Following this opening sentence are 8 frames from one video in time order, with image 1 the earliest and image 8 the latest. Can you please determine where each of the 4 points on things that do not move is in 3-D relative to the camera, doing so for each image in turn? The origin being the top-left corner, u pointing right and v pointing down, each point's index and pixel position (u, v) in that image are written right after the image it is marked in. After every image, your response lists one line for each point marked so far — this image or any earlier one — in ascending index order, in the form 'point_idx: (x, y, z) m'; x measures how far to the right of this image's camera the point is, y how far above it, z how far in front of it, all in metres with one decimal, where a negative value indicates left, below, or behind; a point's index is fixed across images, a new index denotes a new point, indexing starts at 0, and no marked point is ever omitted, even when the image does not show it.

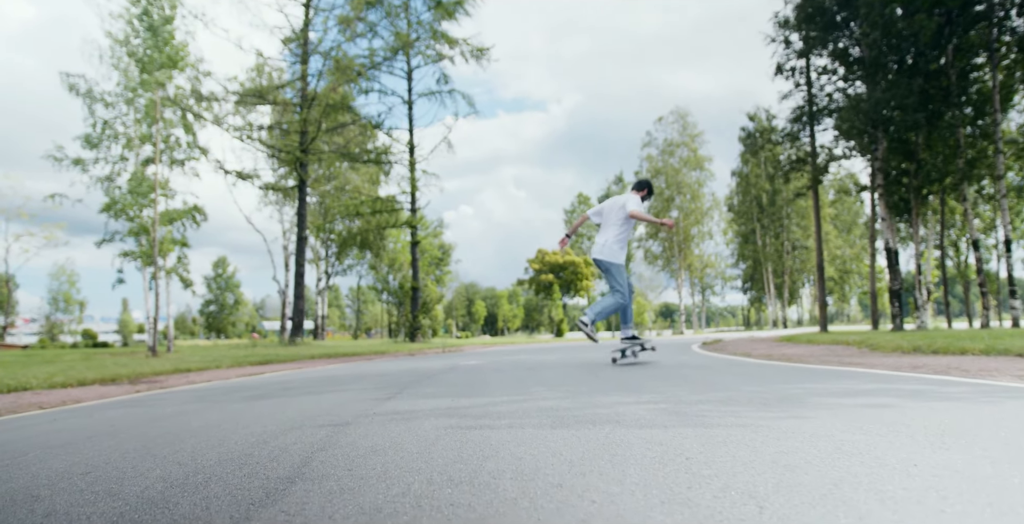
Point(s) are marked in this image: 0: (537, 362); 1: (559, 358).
0: (+0.5, -1.6, +10.9) m
1: (+0.9, -1.8, +12.9) m
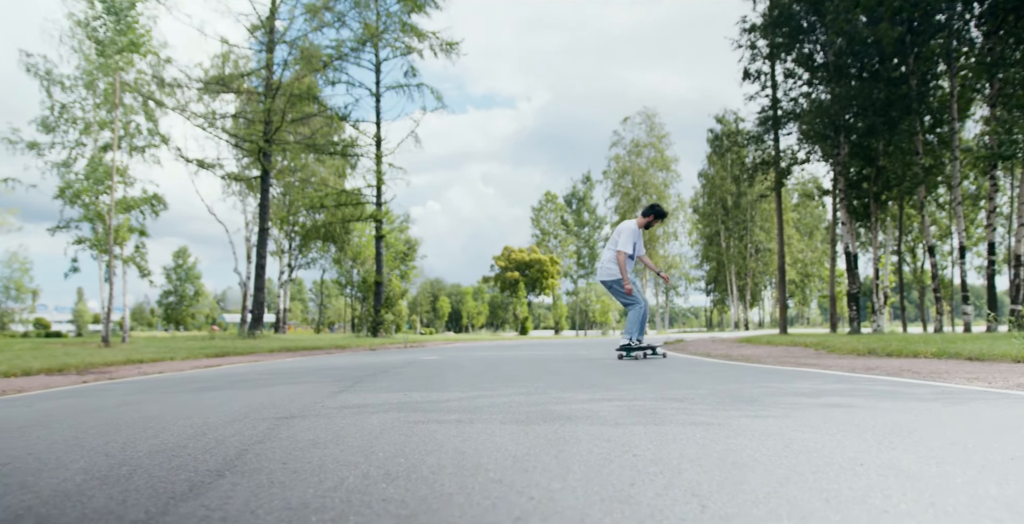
0: (-0.2, -1.5, +10.9) m
1: (+0.2, -1.7, +12.9) m
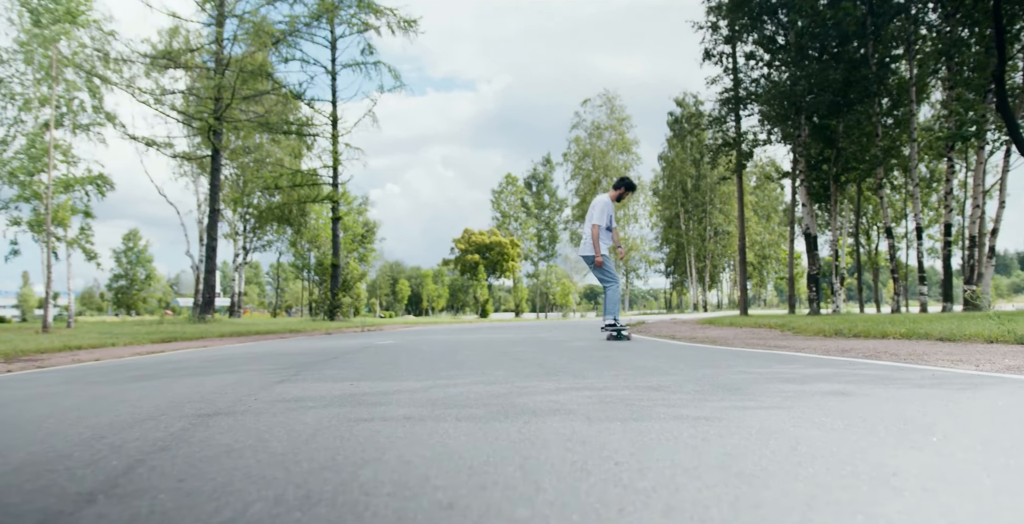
0: (-0.8, -1.2, +10.5) m
1: (-0.5, -1.4, +12.5) m
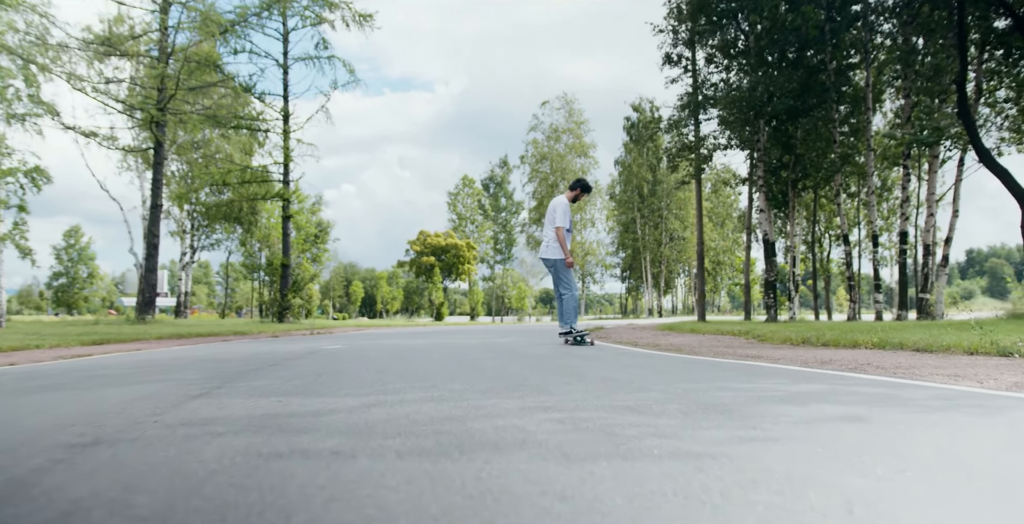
0: (-1.4, -1.2, +9.8) m
1: (-1.3, -1.4, +11.9) m
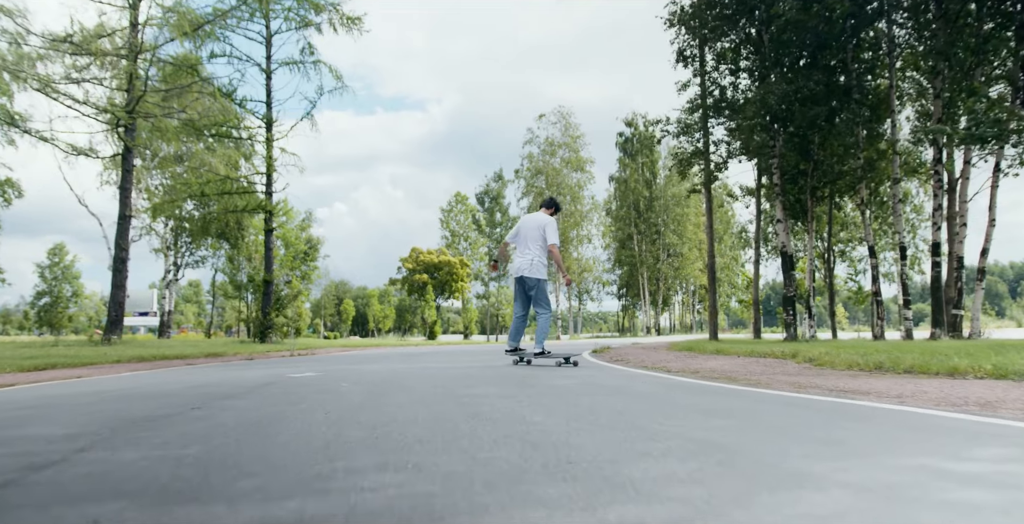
0: (-1.3, -1.4, +8.1) m
1: (-1.2, -1.6, +10.1) m
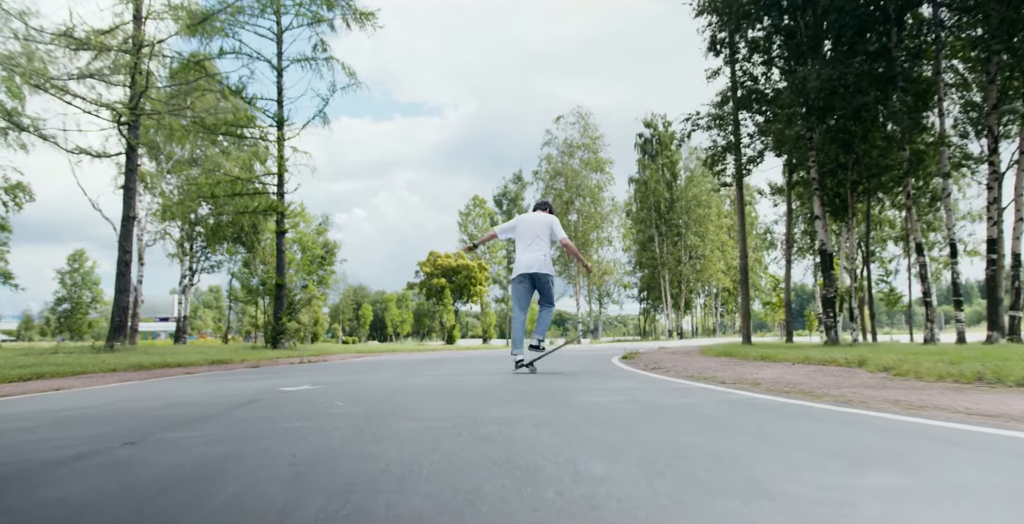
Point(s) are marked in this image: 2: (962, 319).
0: (-1.0, -1.3, +7.0) m
1: (-0.9, -1.5, +9.0) m
2: (+12.1, -1.6, +18.2) m
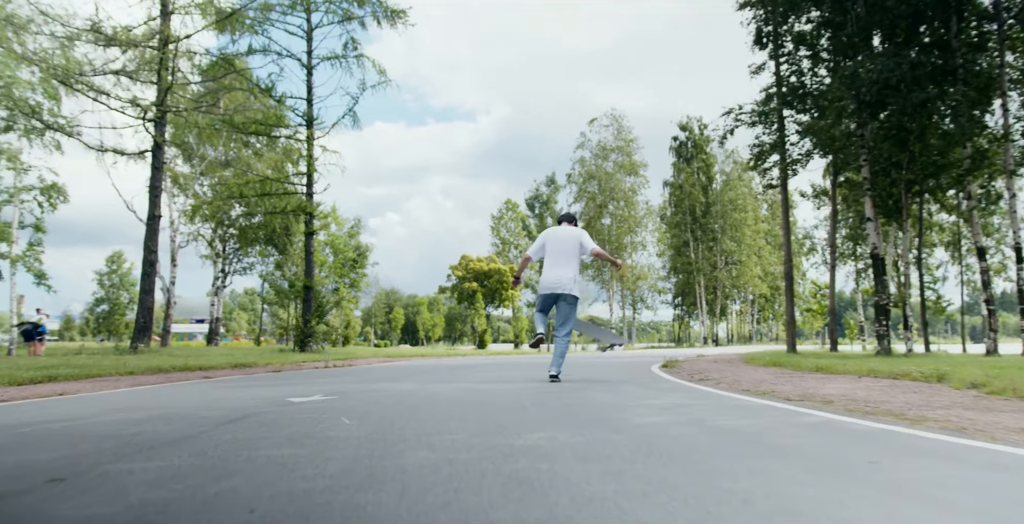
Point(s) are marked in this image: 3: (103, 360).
0: (-0.7, -1.3, +6.2) m
1: (-0.5, -1.5, +8.2) m
2: (+12.9, -1.7, +16.8) m
3: (-10.0, -2.5, +16.5) m
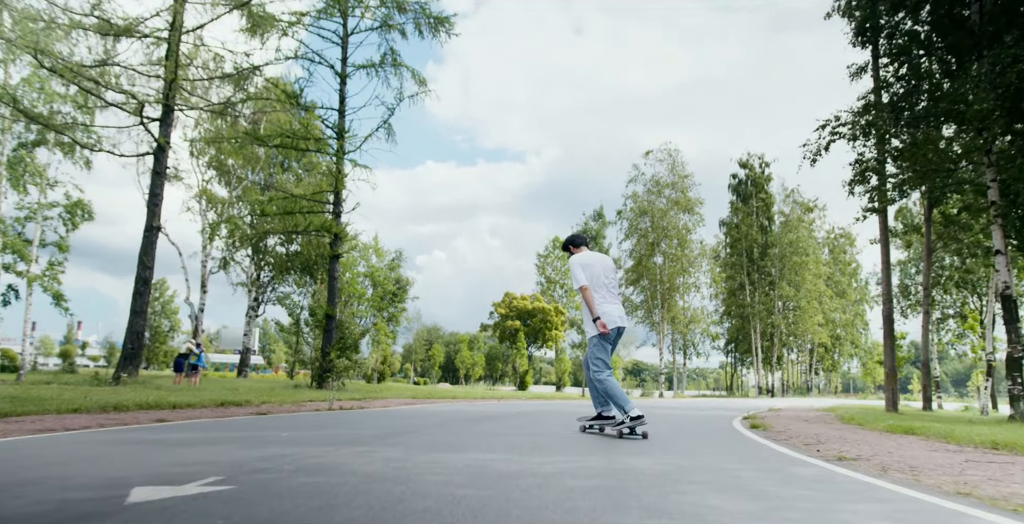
0: (-0.5, -1.1, +3.1) m
1: (-0.2, -1.5, +5.0) m
2: (+13.7, -2.5, +12.7) m
3: (-9.1, -2.7, +13.9) m
